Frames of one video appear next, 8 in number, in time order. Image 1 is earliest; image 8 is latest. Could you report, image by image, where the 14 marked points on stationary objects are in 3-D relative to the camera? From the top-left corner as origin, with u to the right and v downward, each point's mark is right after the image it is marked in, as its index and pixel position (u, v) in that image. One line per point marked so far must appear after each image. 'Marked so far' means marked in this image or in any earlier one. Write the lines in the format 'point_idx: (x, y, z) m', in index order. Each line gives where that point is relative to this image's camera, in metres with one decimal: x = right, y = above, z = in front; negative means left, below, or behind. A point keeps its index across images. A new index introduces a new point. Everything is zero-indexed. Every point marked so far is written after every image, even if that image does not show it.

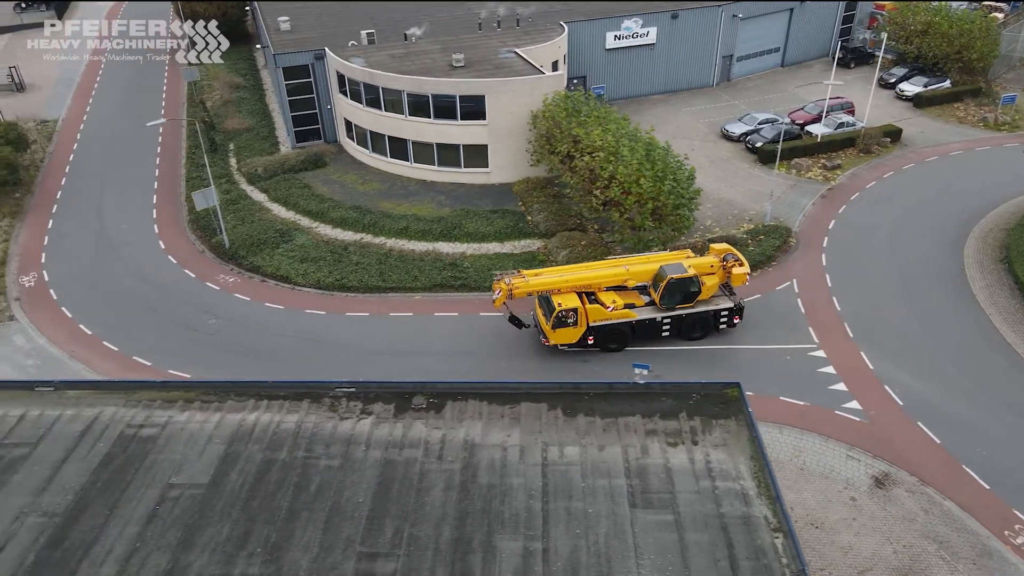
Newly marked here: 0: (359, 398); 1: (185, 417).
0: (-2.9, -2.1, +13.7) m
1: (-6.0, -2.4, +13.3) m
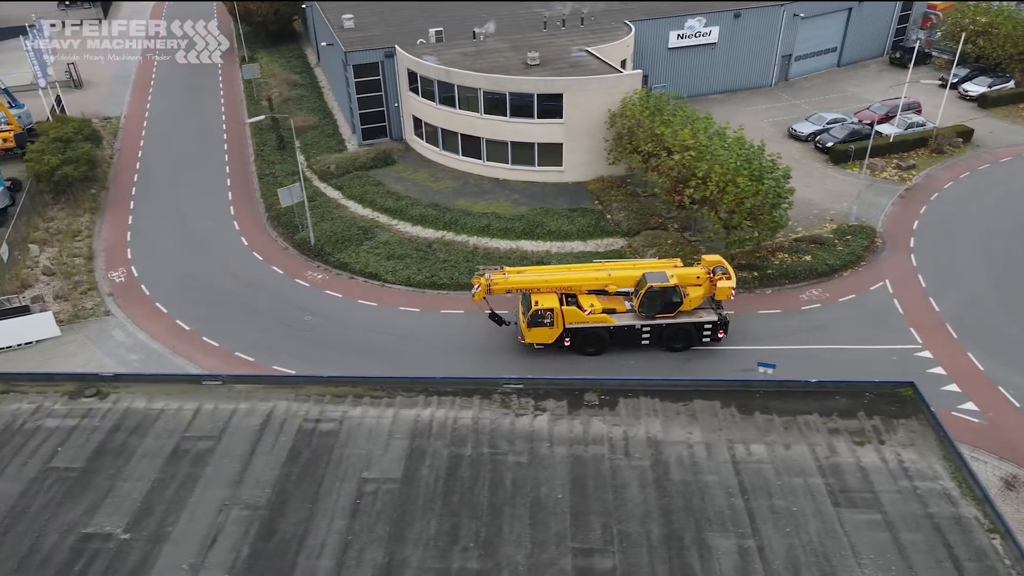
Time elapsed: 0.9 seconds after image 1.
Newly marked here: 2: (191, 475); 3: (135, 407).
0: (+0.3, -2.0, +13.7) m
1: (-2.8, -2.3, +13.4) m
2: (-5.3, -3.1, +12.2) m
3: (-7.0, -2.2, +13.6) m
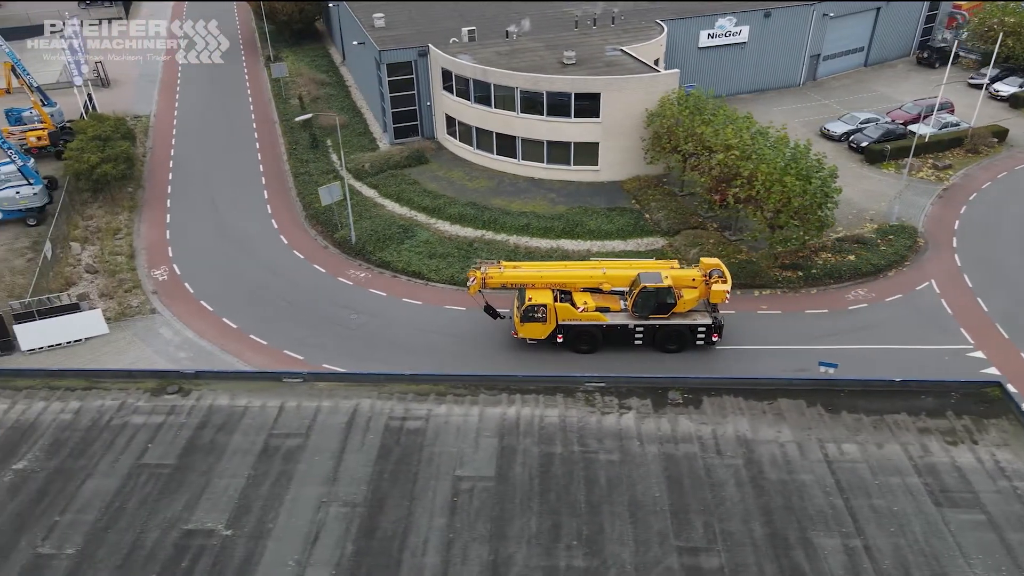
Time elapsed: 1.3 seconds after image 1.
0: (+1.9, -2.0, +13.7) m
1: (-1.3, -2.2, +13.4) m
2: (-3.8, -3.1, +12.2) m
3: (-5.5, -2.2, +13.6) m
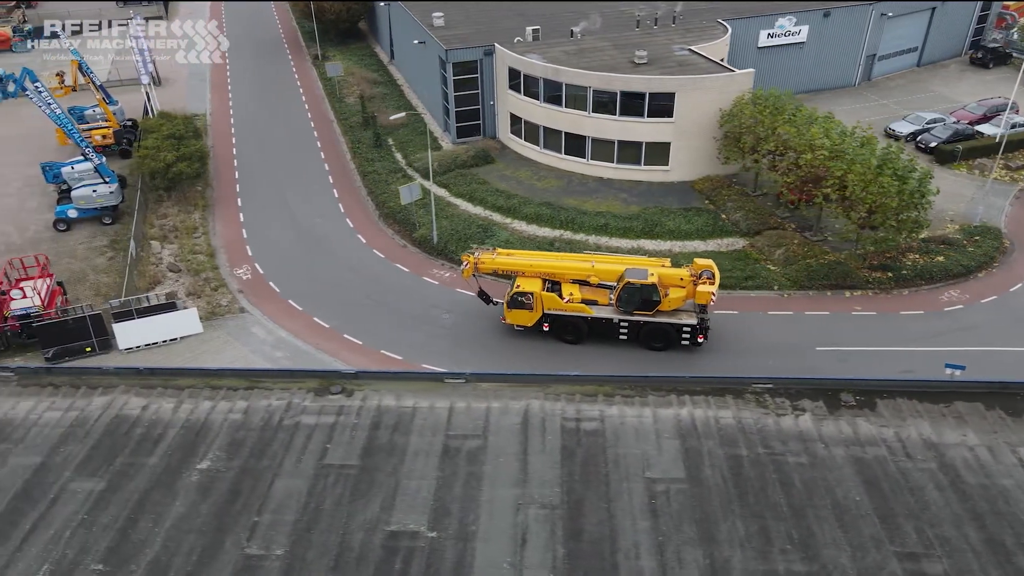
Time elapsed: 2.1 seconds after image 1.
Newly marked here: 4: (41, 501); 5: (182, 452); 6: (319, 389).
0: (+5.0, -2.0, +13.6) m
1: (+1.9, -2.2, +13.3) m
2: (-0.6, -3.1, +12.1) m
3: (-2.3, -2.2, +13.6) m
4: (-7.6, -3.4, +11.7) m
5: (-5.7, -2.8, +12.6) m
6: (-3.7, -1.9, +13.9) m
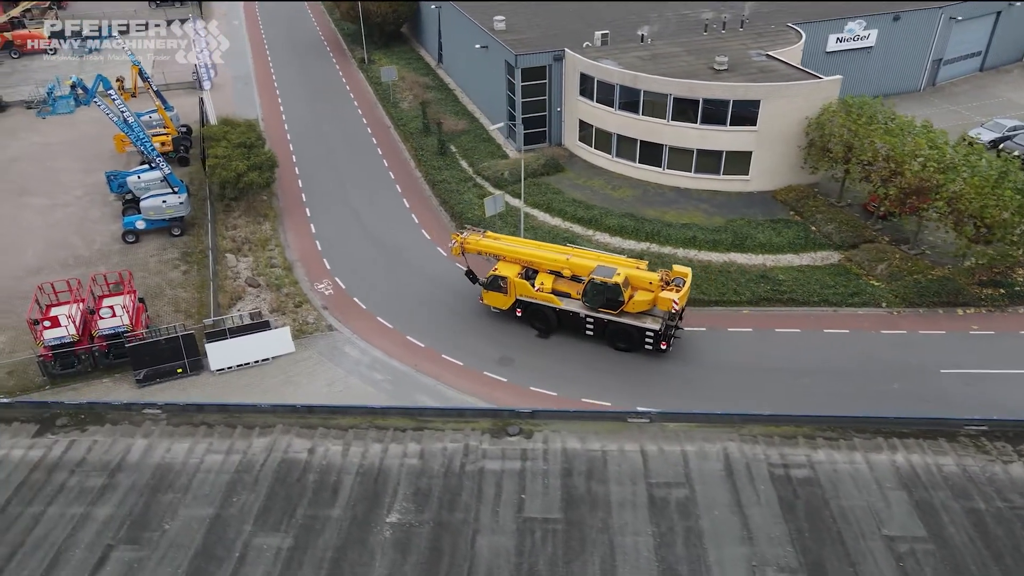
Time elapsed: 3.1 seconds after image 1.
0: (+8.4, -2.6, +12.6) m
1: (+5.3, -2.8, +12.3) m
2: (+2.7, -3.7, +11.1) m
3: (+1.0, -2.7, +12.5) m
4: (-4.2, -4.0, +10.7) m
5: (-2.3, -3.4, +11.6) m
6: (-0.3, -2.5, +12.9) m
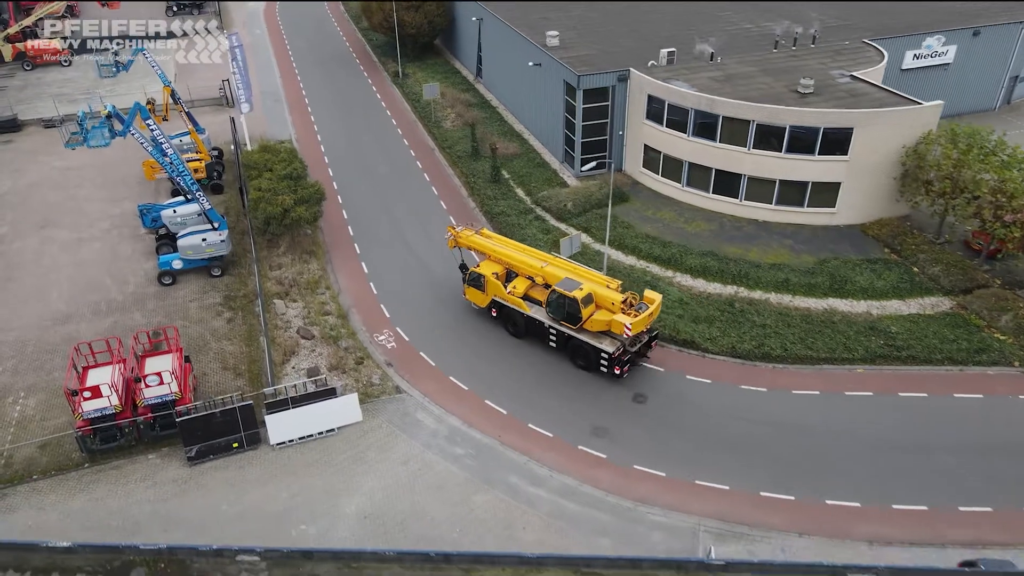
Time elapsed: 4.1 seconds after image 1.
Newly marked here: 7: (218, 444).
0: (+11.2, -4.4, +9.9) m
1: (+8.0, -4.6, +9.6) m
2: (+5.5, -5.4, +8.4) m
3: (+3.8, -4.5, +9.9) m
4: (-1.5, -5.8, +8.0) m
5: (+0.4, -5.2, +8.9) m
6: (+2.4, -4.3, +10.3) m
7: (-8.1, -4.2, +19.9) m
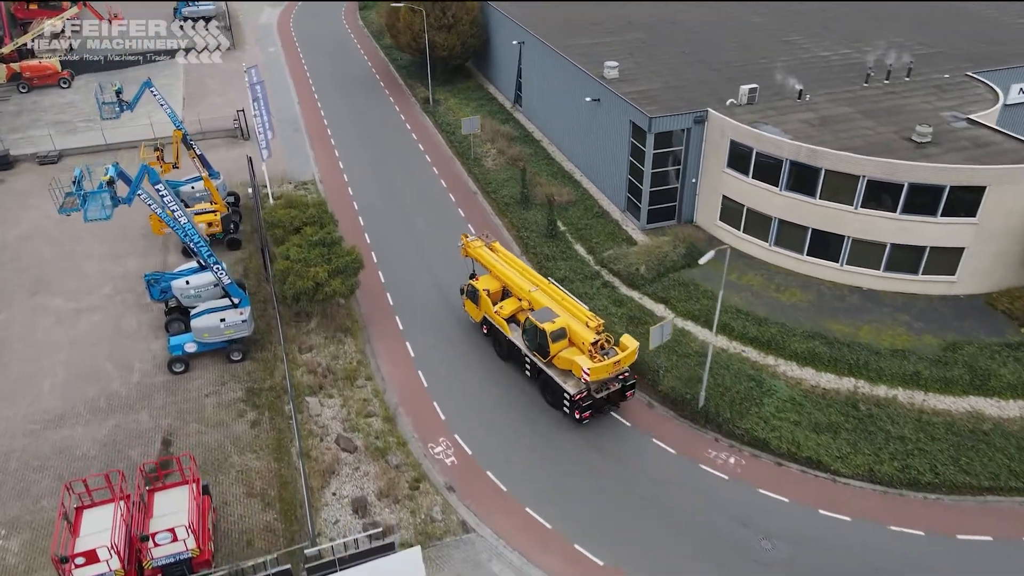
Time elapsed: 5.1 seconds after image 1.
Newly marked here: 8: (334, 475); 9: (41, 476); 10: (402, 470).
0: (+13.5, -7.3, +5.5) m
1: (+10.3, -7.5, +5.3) m
2: (+7.7, -8.3, +4.1) m
3: (+6.1, -7.4, +5.6) m
4: (+0.8, -8.6, +3.8) m
5: (+2.7, -8.0, +4.6) m
6: (+4.7, -7.2, +6.0) m
7: (-5.7, -7.1, +15.7) m
8: (-4.8, -5.0, +19.7) m
9: (-12.8, -5.1, +19.8) m
10: (-3.0, -4.9, +19.8) m
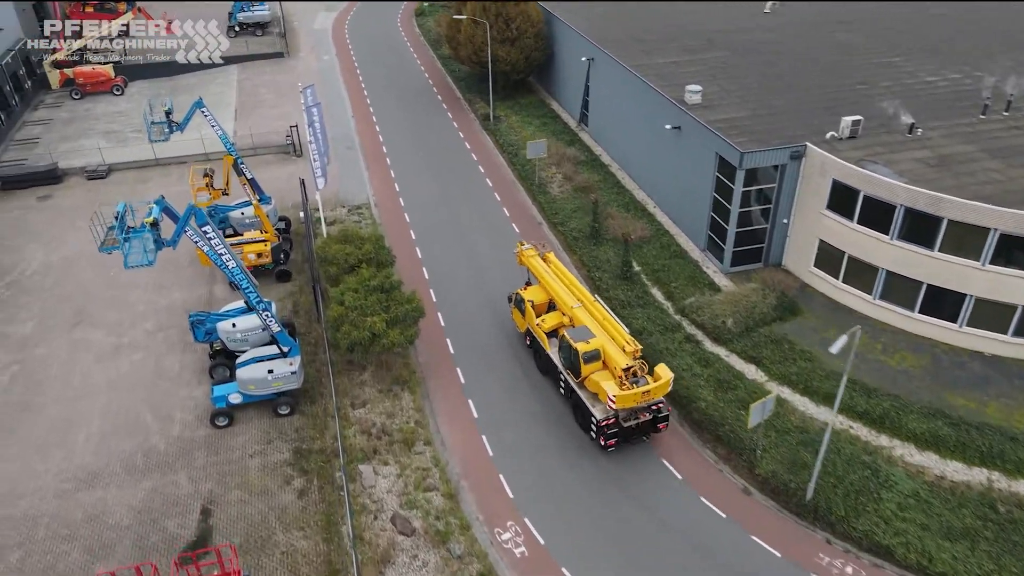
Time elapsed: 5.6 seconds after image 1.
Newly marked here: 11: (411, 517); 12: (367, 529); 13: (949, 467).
0: (+14.5, -9.4, +2.3) m
1: (+11.3, -9.5, +2.2) m
2: (+8.7, -10.3, +1.1) m
3: (+7.1, -9.3, +2.7) m
4: (+1.7, -10.3, +1.2) m
5: (+3.7, -9.8, +1.9) m
6: (+5.8, -9.0, +3.2) m
7: (-4.1, -8.6, +13.4) m
8: (-2.9, -6.6, +17.4) m
9: (-10.9, -6.4, +17.9) m
10: (-1.1, -6.5, +17.5) m
11: (-2.6, -5.8, +18.5) m
12: (-3.7, -5.9, +18.1) m
13: (+11.8, -4.9, +19.6) m
